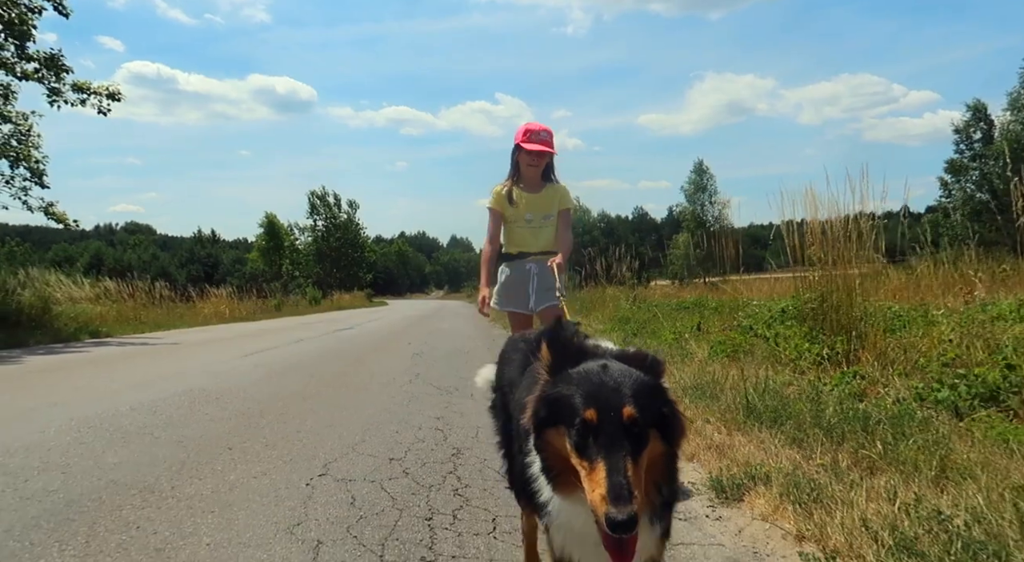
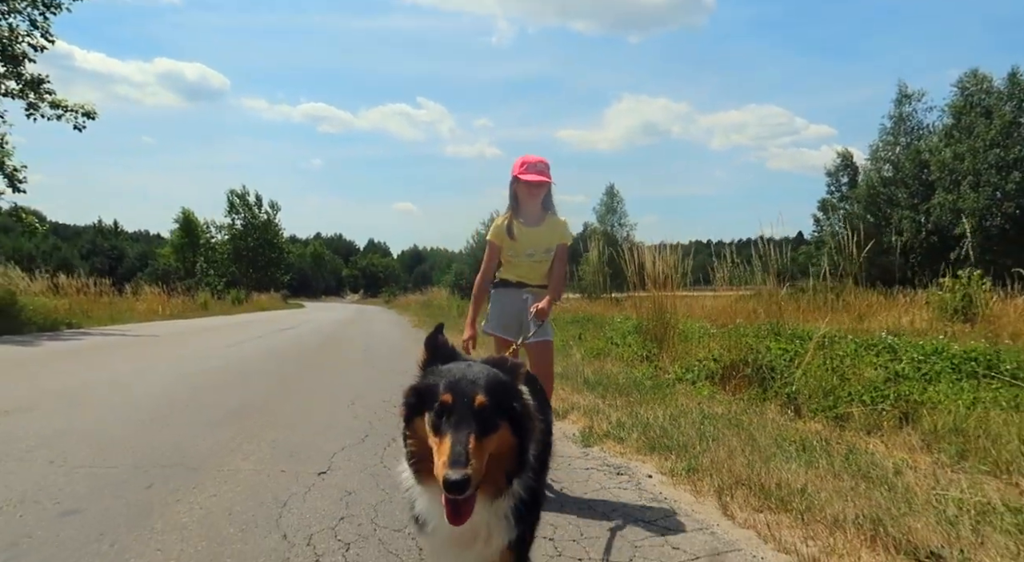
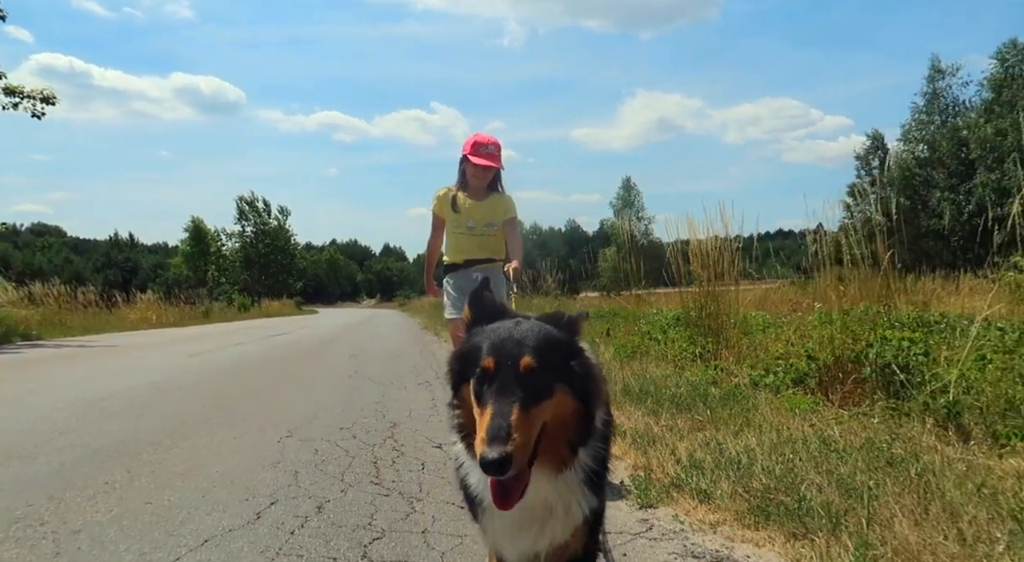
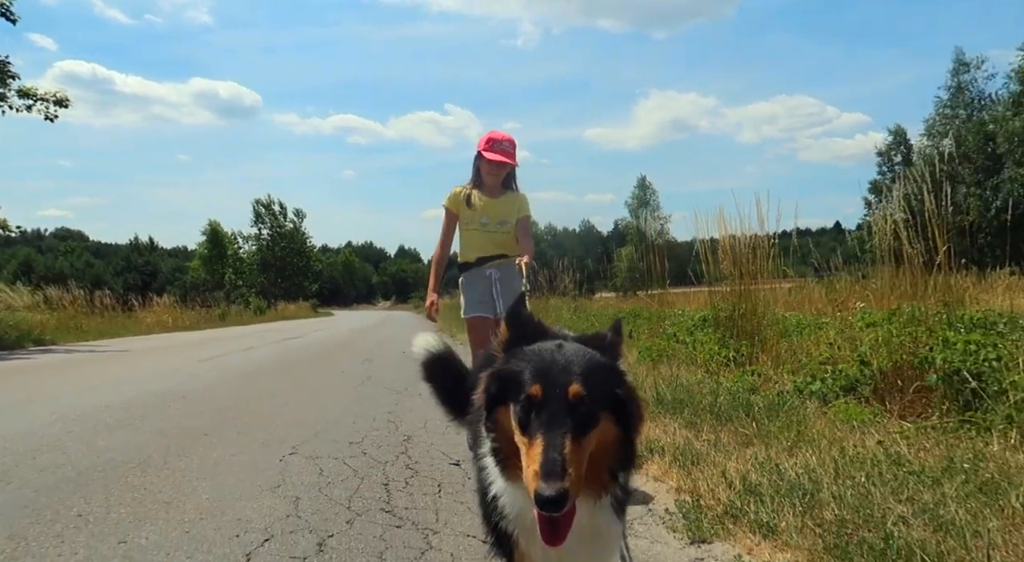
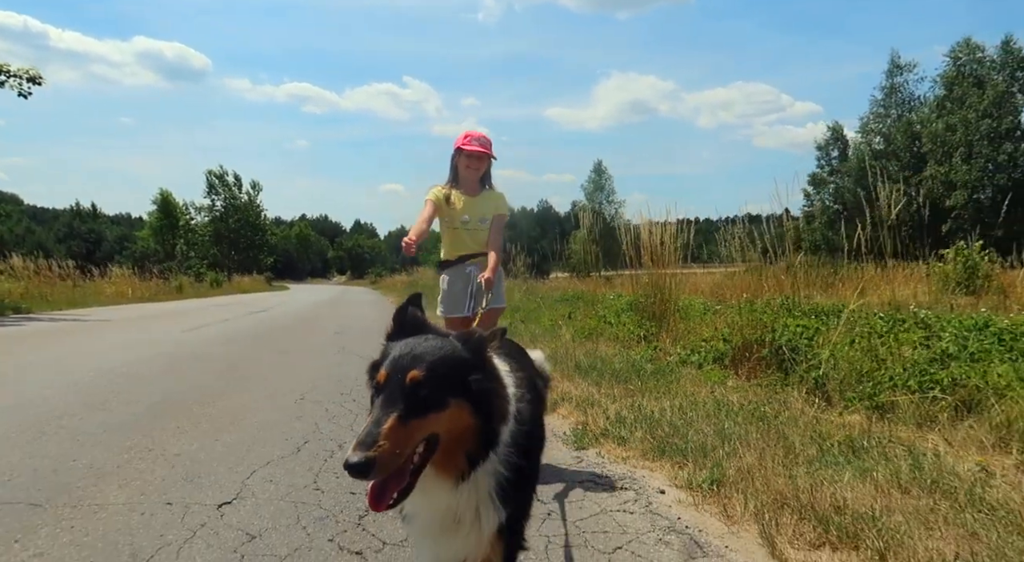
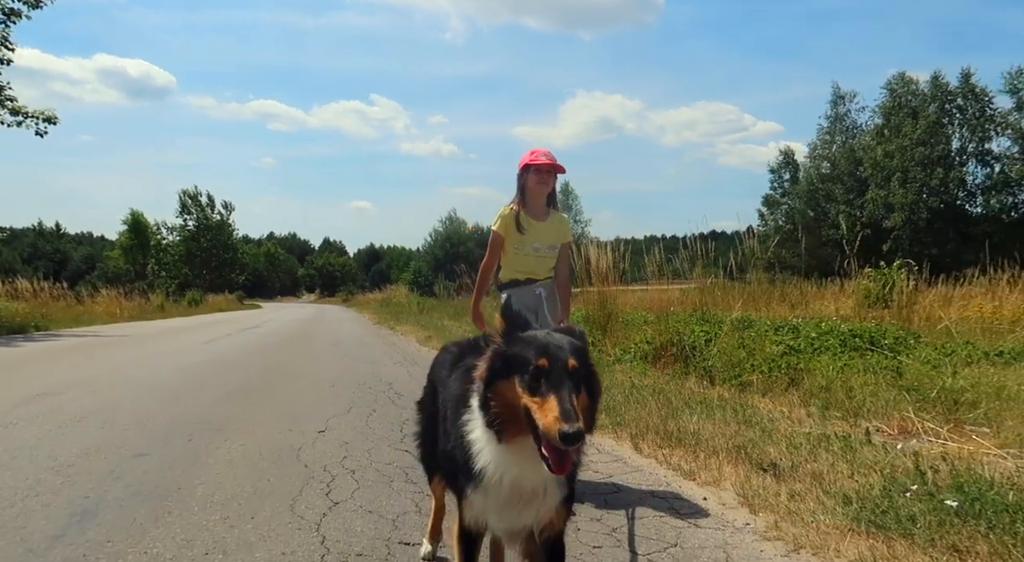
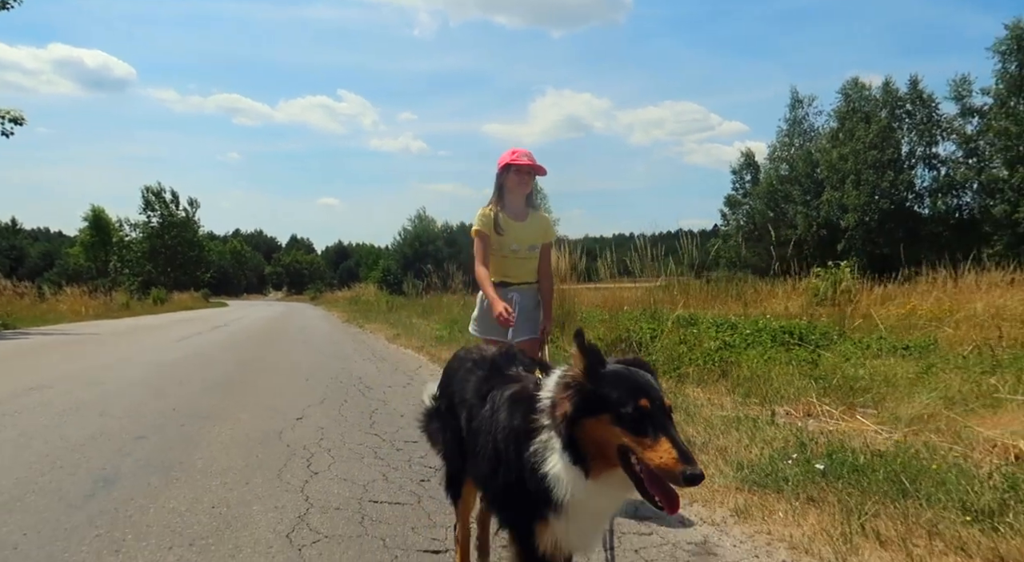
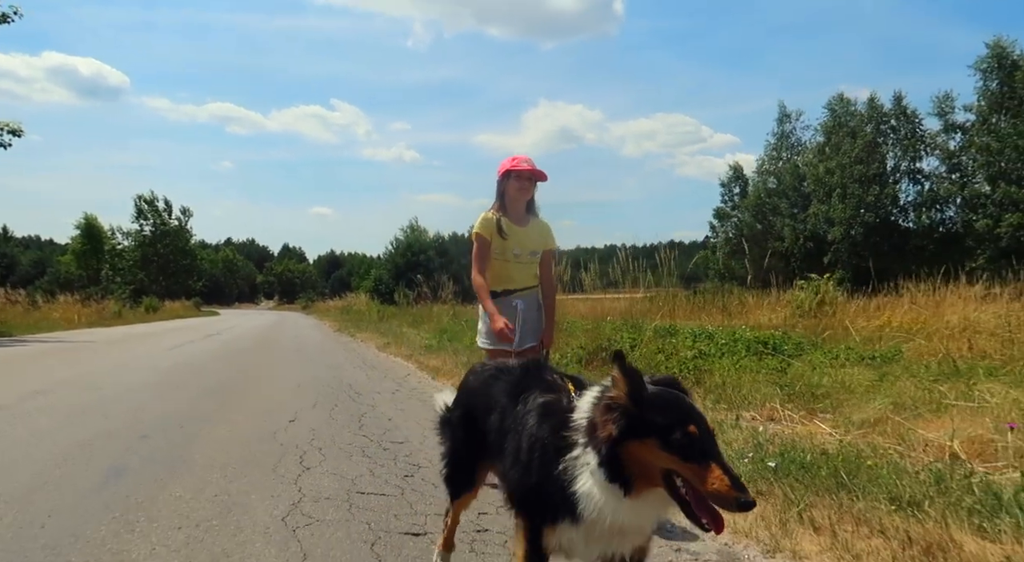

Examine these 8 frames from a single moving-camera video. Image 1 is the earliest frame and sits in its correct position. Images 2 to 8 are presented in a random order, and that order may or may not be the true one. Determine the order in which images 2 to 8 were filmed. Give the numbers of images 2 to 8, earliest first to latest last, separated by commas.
4, 3, 5, 2, 6, 7, 8
